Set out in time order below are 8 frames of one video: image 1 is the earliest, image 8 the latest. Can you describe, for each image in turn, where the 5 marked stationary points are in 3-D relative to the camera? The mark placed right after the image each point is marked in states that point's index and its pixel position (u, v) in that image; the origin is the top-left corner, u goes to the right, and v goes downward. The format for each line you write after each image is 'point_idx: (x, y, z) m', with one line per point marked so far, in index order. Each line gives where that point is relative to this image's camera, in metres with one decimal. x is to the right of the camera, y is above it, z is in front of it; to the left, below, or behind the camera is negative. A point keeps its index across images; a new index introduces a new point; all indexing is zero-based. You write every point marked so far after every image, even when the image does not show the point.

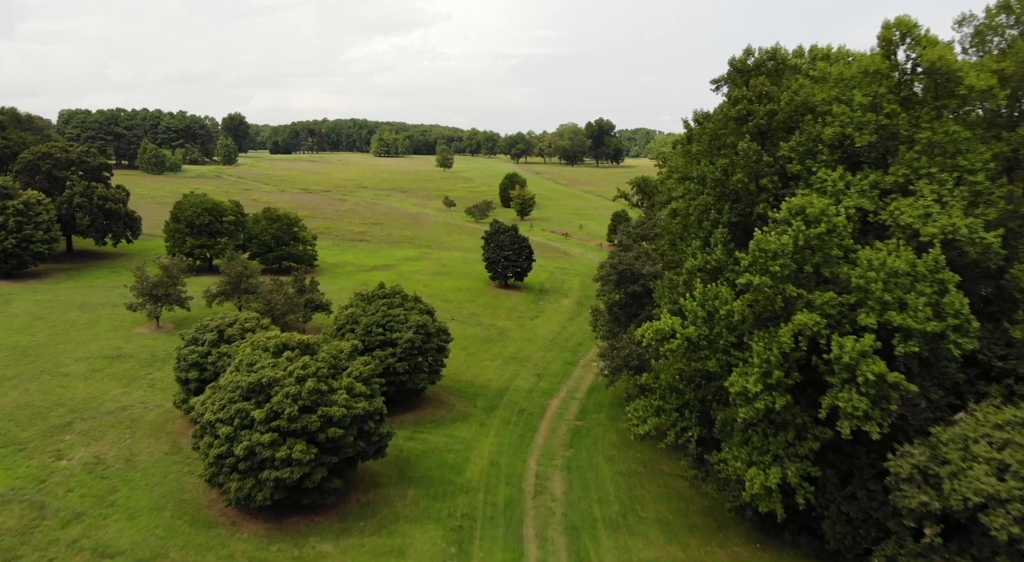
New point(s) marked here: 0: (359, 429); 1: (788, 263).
0: (-4.2, -4.1, +19.6) m
1: (+6.4, +0.4, +16.7) m
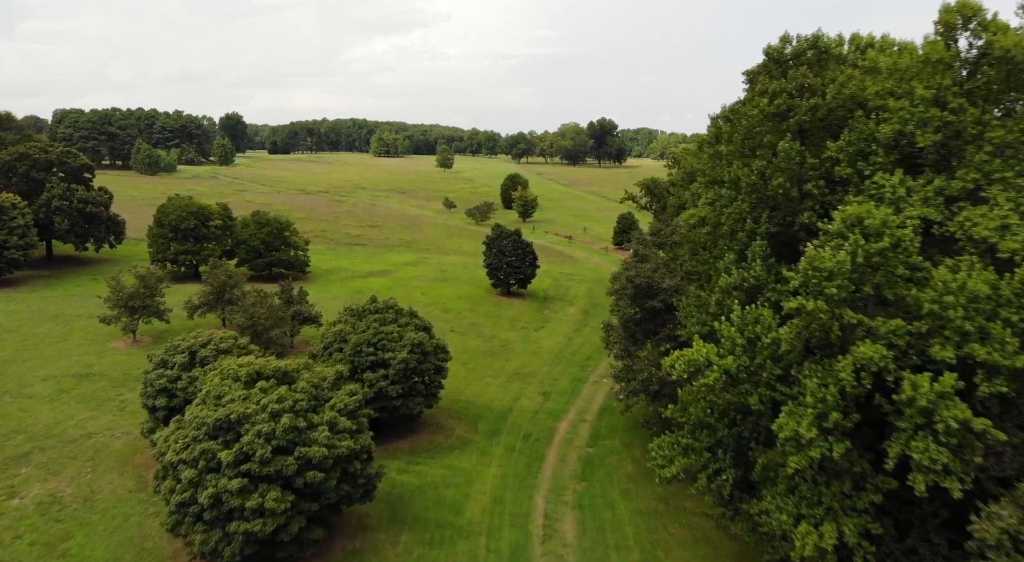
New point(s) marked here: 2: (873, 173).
0: (-4.1, -4.5, +17.1) m
1: (+6.6, -0.1, +14.1) m
2: (+8.3, +2.5, +16.5) m
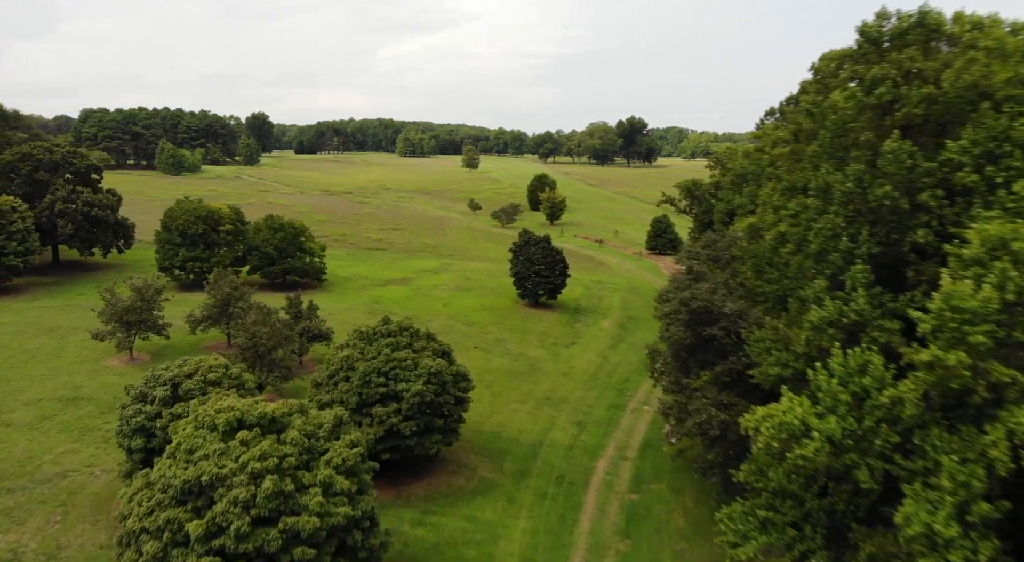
0: (-3.4, -5.1, +14.0) m
1: (+7.2, -0.7, +10.7) m
2: (+9.0, +1.8, +13.0) m
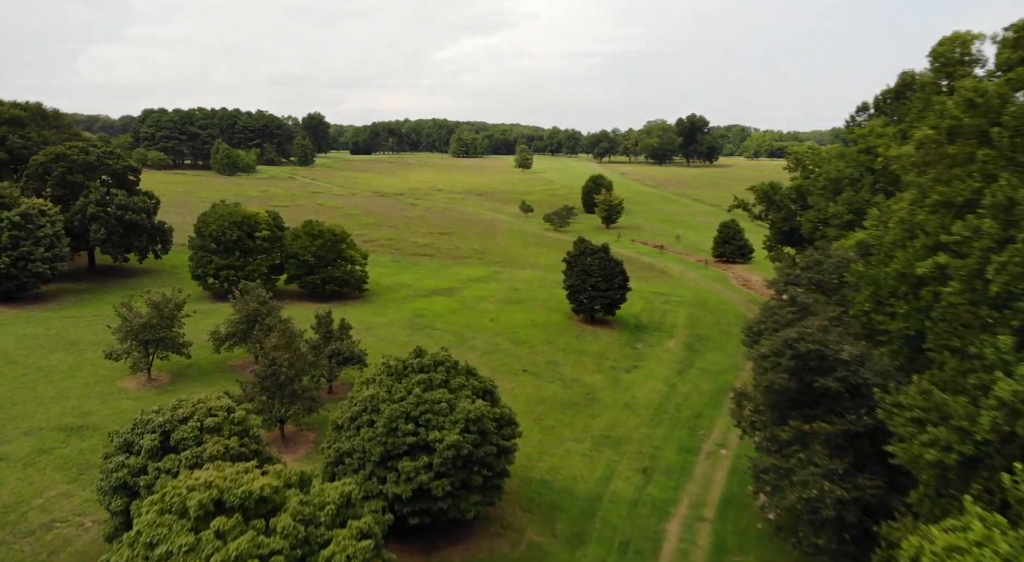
0: (-2.6, -5.8, +10.6) m
1: (+7.8, -1.5, +6.5) m
2: (+9.8, +1.0, +8.7) m
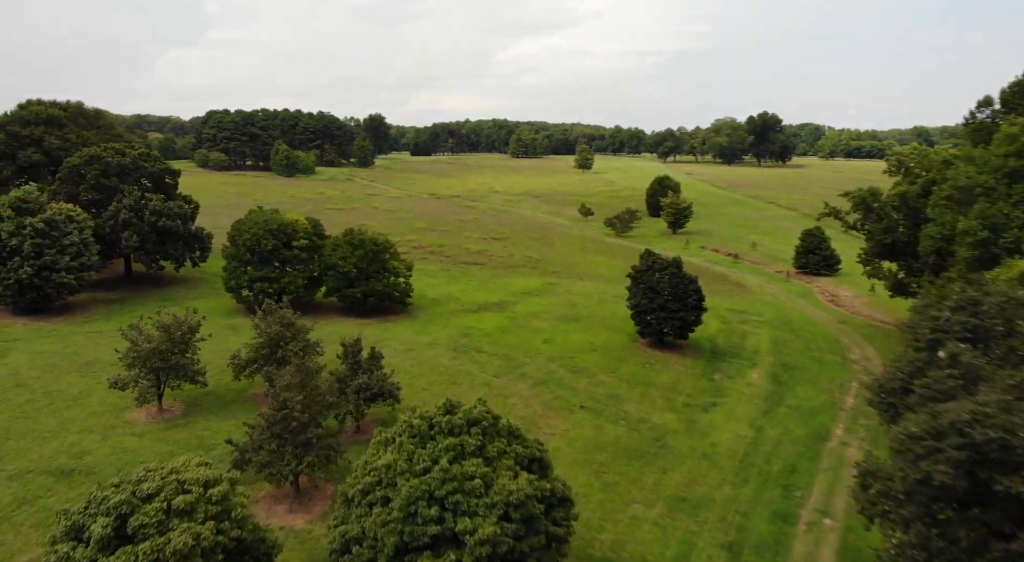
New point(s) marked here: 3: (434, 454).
0: (-2.1, -6.6, +6.8) m
1: (+7.9, -2.4, +1.8) m
2: (+10.1, +0.1, +3.8) m
3: (-1.5, -3.5, +14.3) m
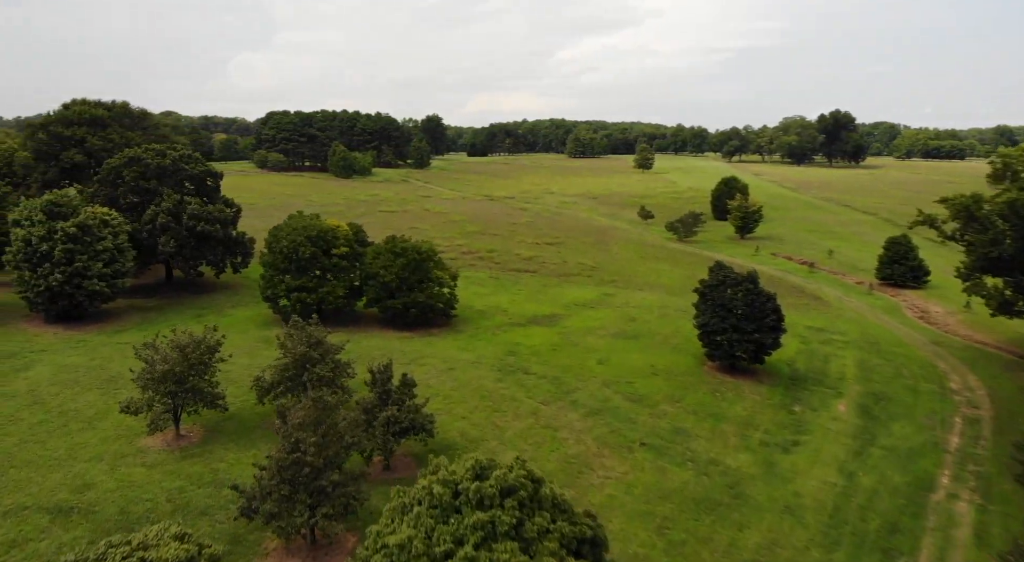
0: (-2.1, -7.1, +4.0) m
1: (+7.6, -3.1, -1.7) m
2: (+10.0, -0.7, +0.1) m
3: (-0.8, -4.0, +11.5) m
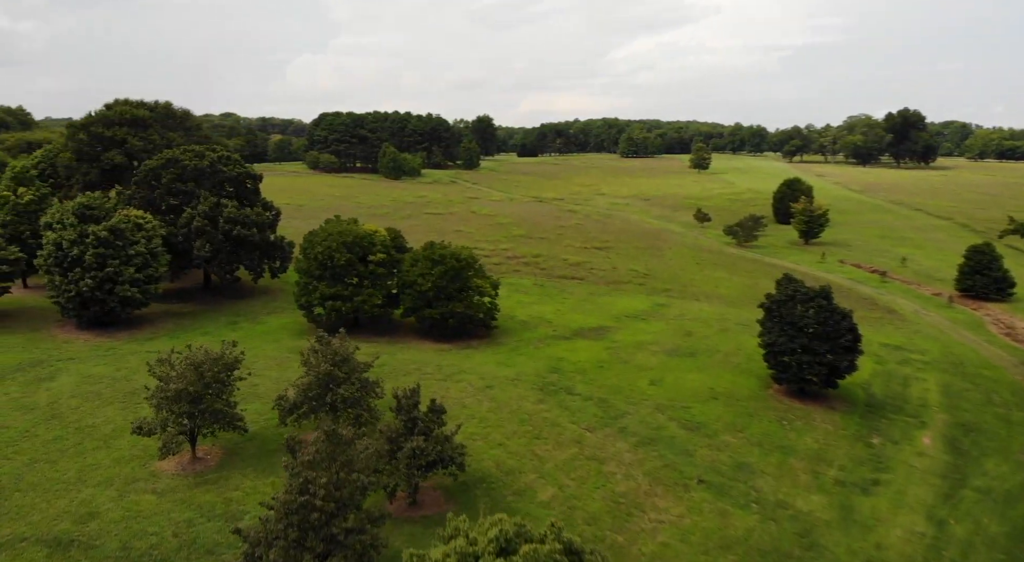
0: (-2.2, -7.6, +1.9) m
1: (+7.0, -3.6, -4.4) m
2: (+9.6, -1.2, -2.8) m
3: (-0.4, -4.5, +9.3) m
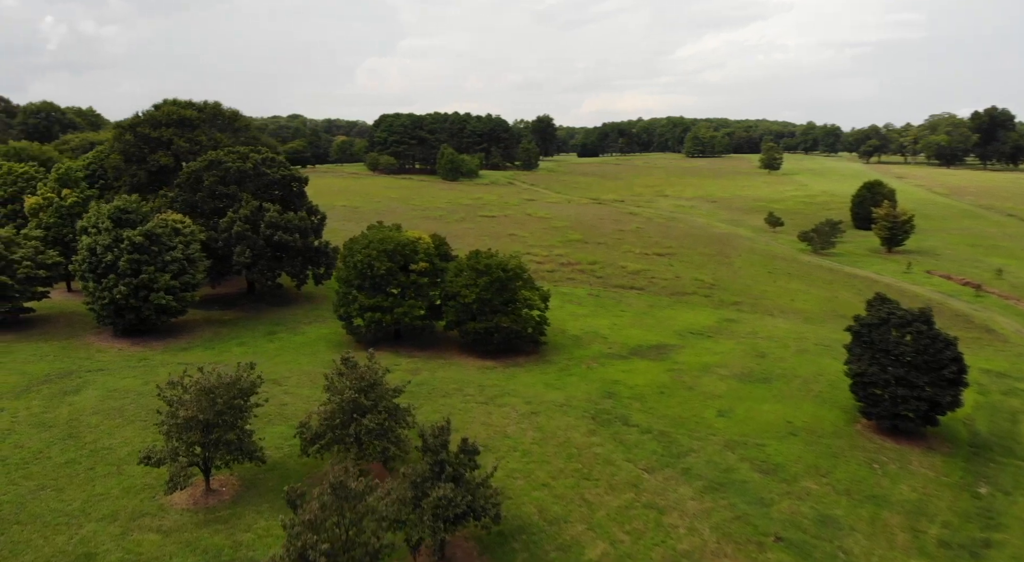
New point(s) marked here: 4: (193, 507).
0: (-2.7, -8.0, -0.4) m
1: (+6.1, -4.3, -7.5) m
2: (+8.8, -1.9, -6.1) m
3: (-0.2, -5.0, +6.8) m
4: (-8.1, -5.7, +18.3) m
